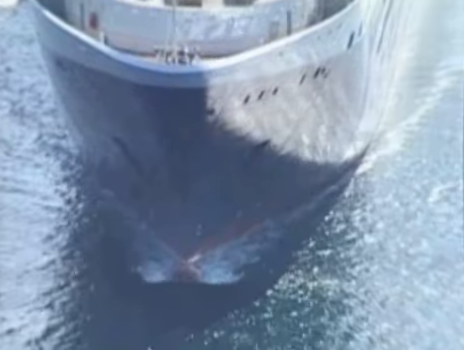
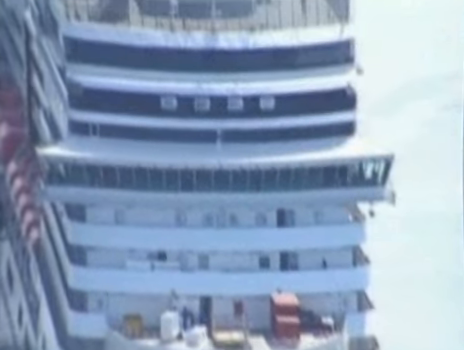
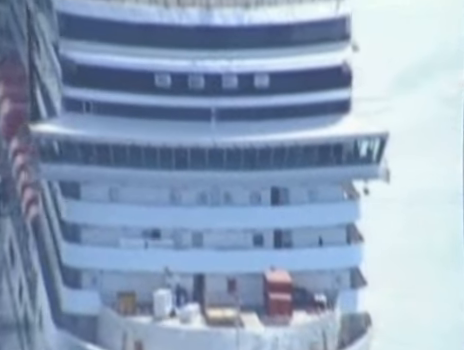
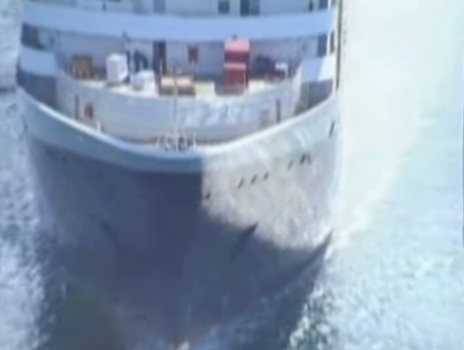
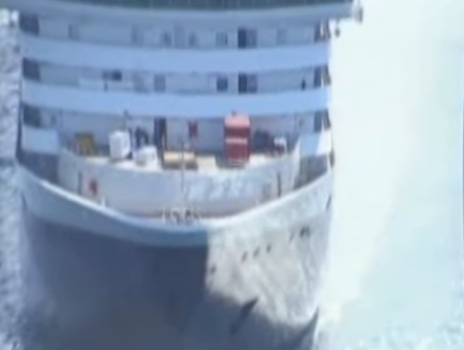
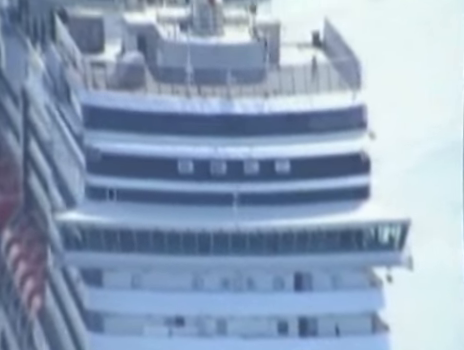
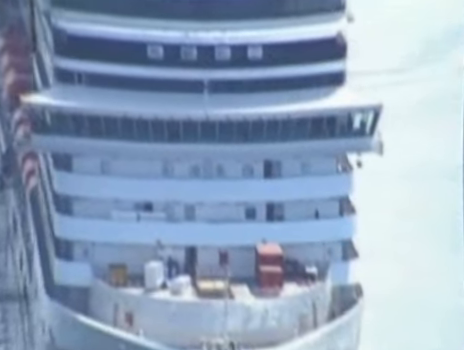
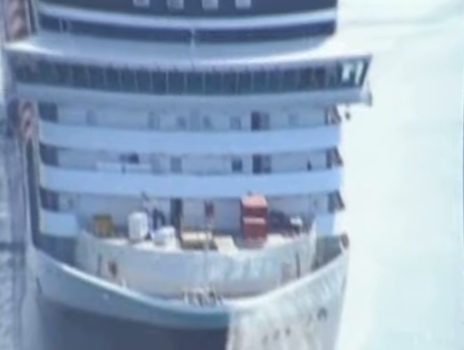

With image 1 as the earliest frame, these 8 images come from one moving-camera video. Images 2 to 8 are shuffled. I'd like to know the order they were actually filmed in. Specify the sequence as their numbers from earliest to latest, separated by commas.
4, 5, 8, 7, 3, 2, 6
